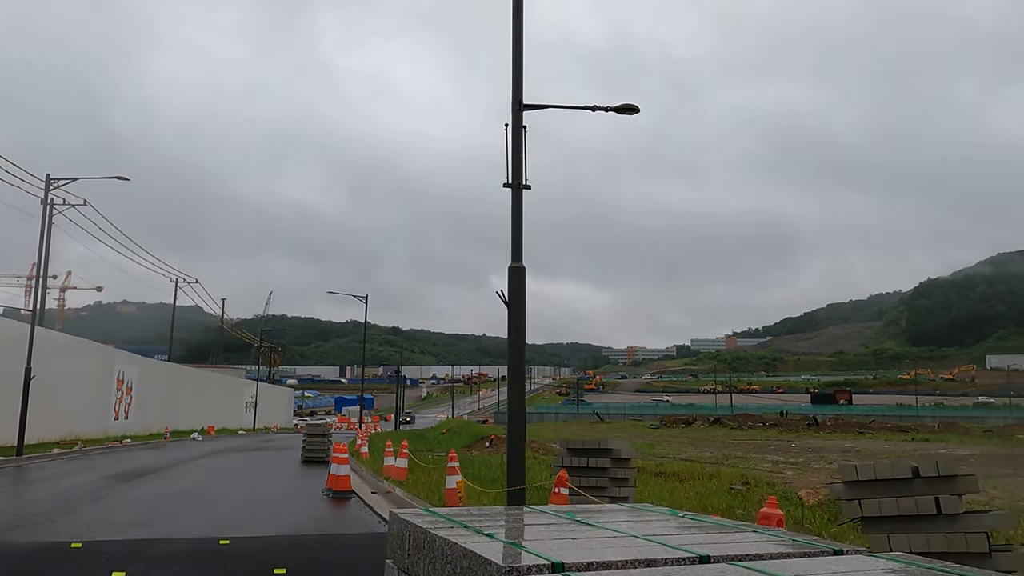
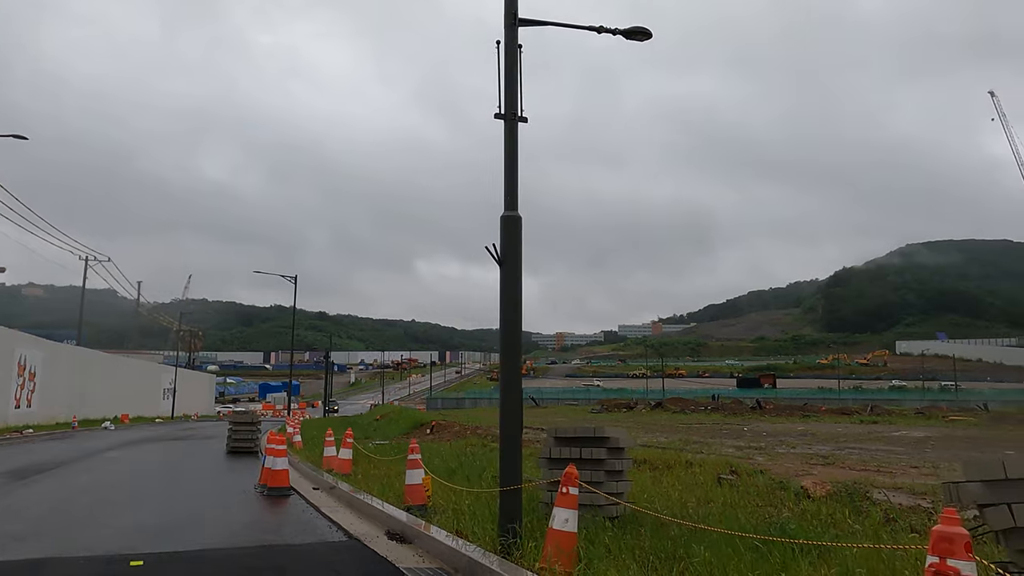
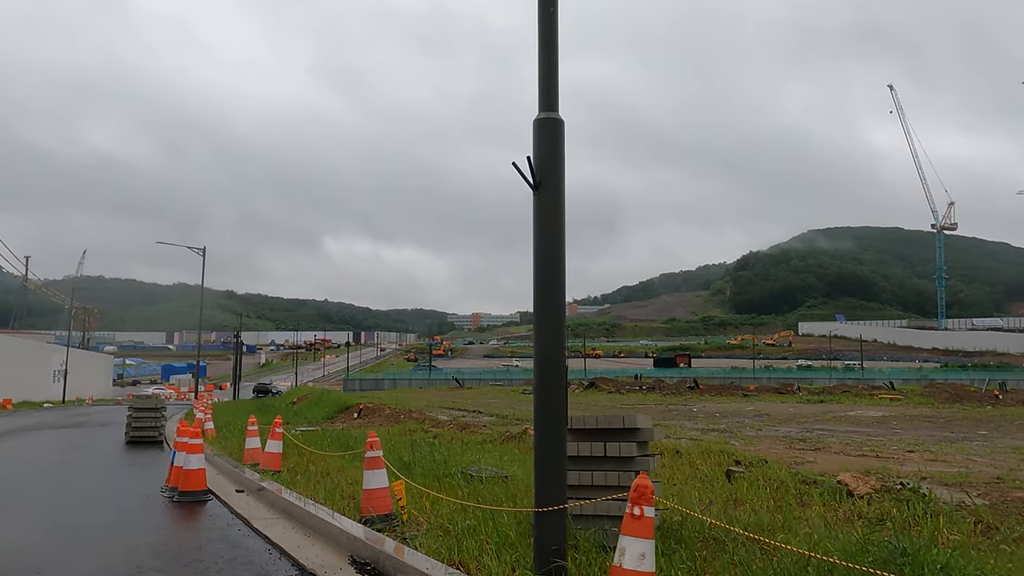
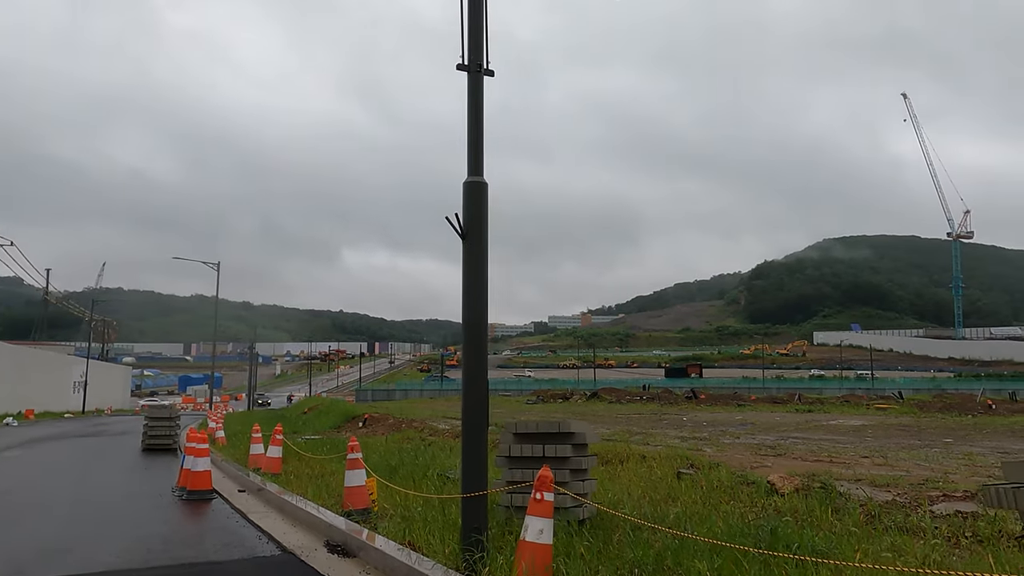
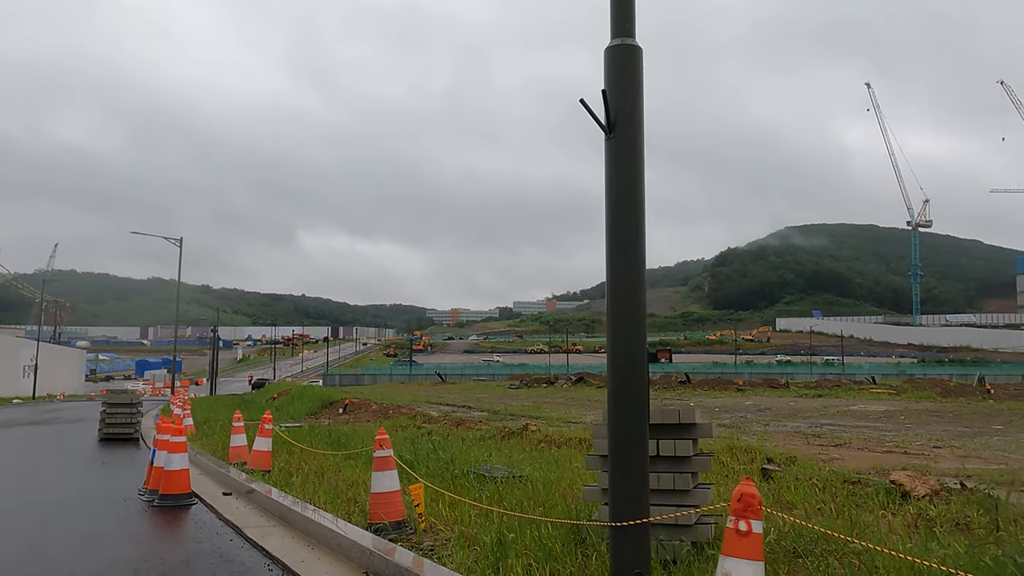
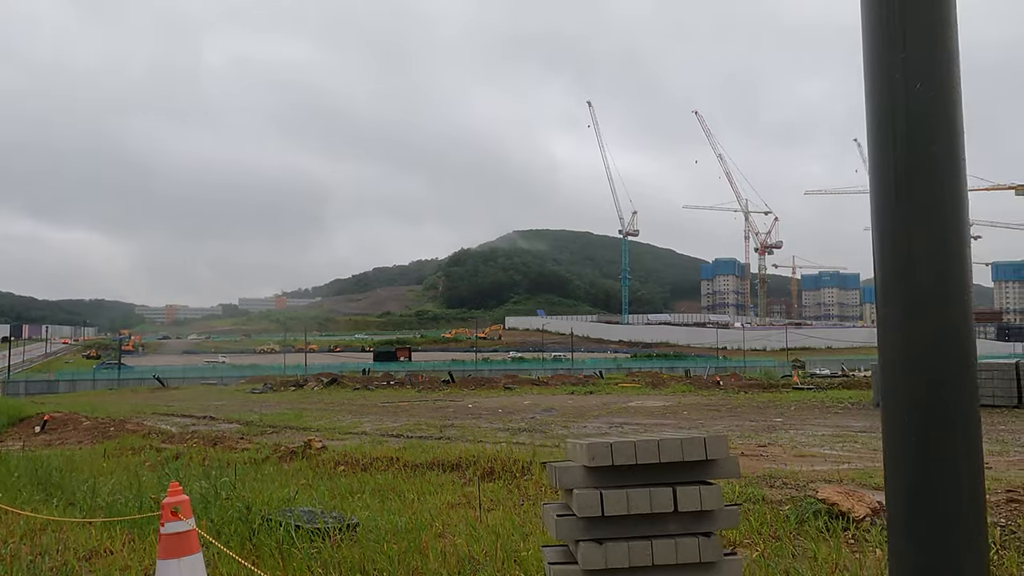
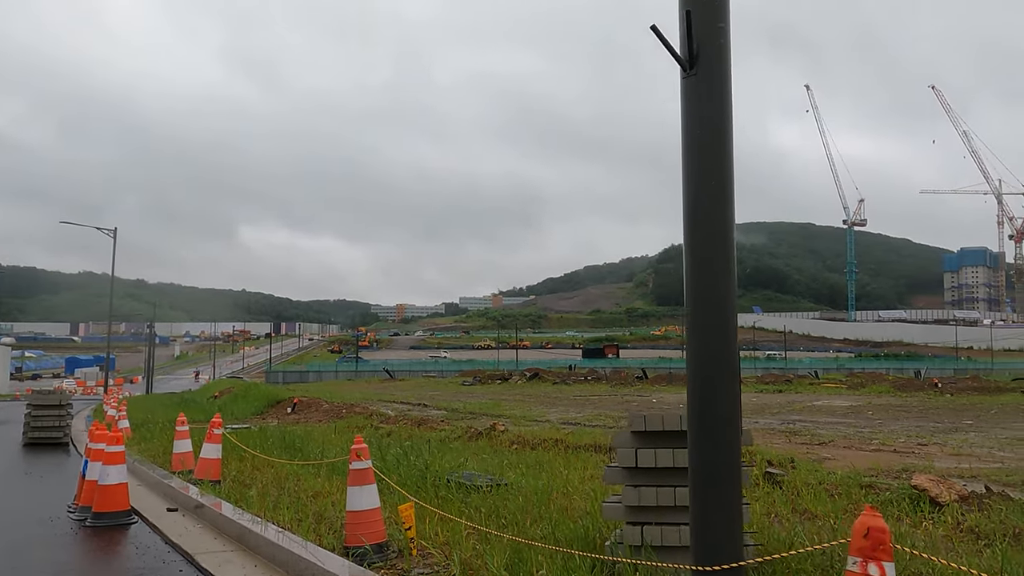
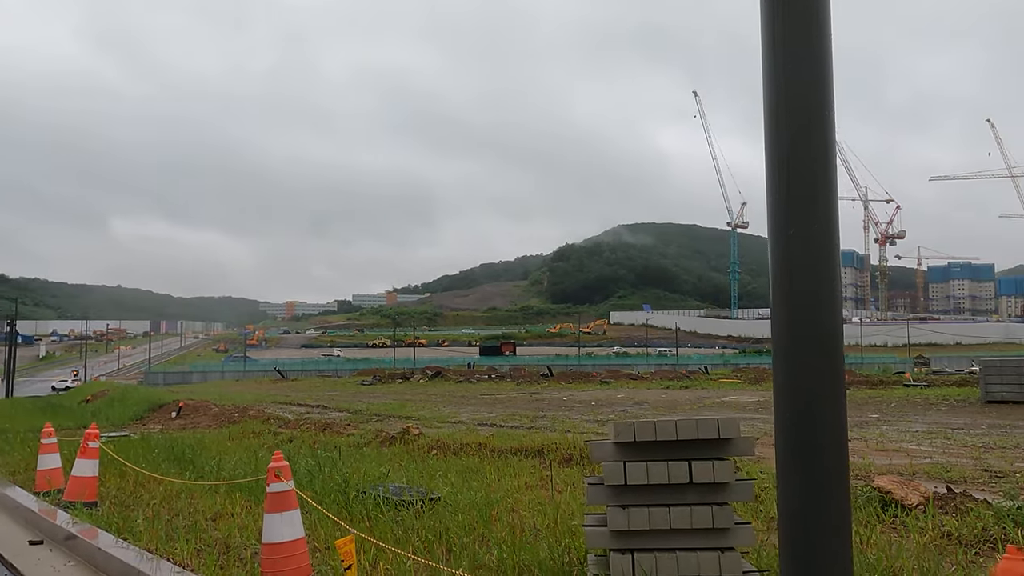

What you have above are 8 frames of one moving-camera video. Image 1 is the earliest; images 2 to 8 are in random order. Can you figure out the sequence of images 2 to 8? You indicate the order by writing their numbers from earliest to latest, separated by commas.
2, 4, 3, 5, 7, 8, 6
